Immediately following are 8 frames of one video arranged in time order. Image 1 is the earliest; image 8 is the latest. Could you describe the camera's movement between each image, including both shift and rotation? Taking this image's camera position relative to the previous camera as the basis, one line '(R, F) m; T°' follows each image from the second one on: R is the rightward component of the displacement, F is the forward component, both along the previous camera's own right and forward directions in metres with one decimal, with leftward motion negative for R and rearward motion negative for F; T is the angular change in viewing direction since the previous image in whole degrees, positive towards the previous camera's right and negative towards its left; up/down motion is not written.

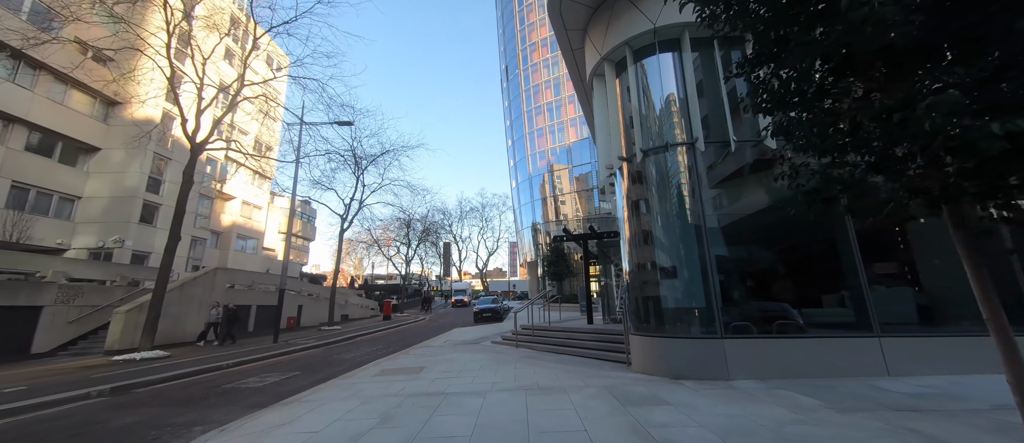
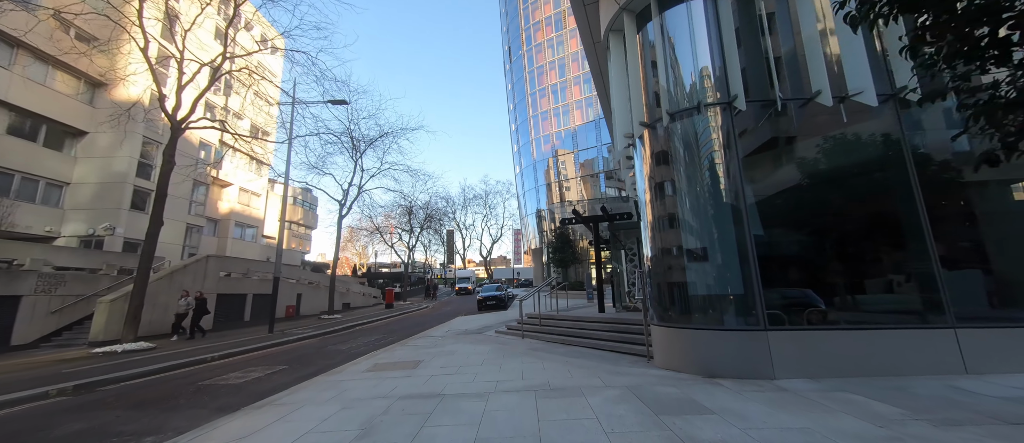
(0.0, +0.9) m; -1°
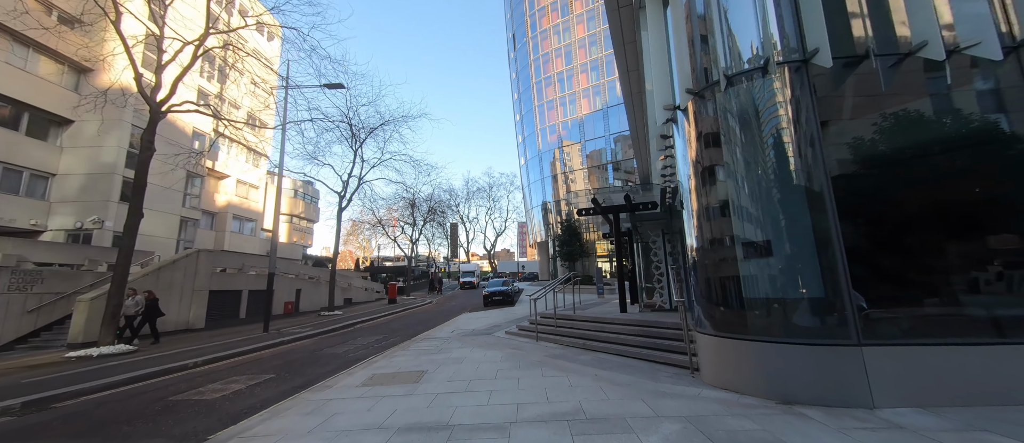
(-0.3, +1.0) m; -1°
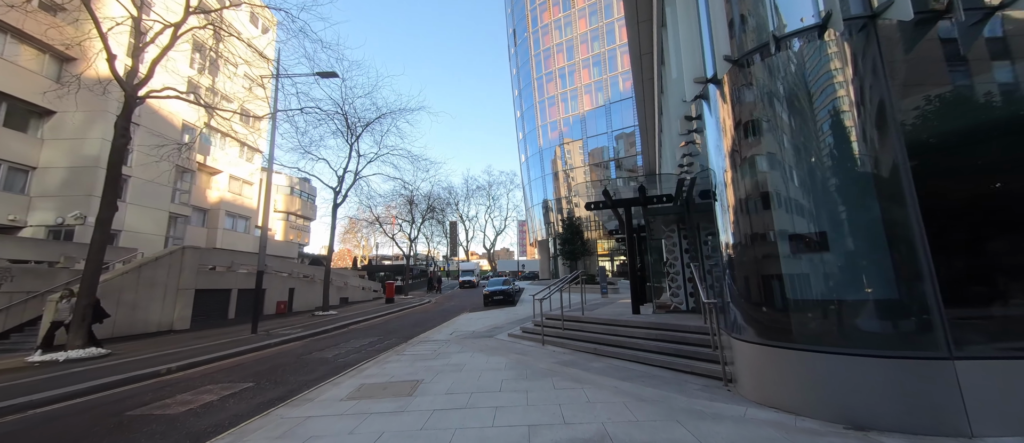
(-0.1, +0.7) m; 0°
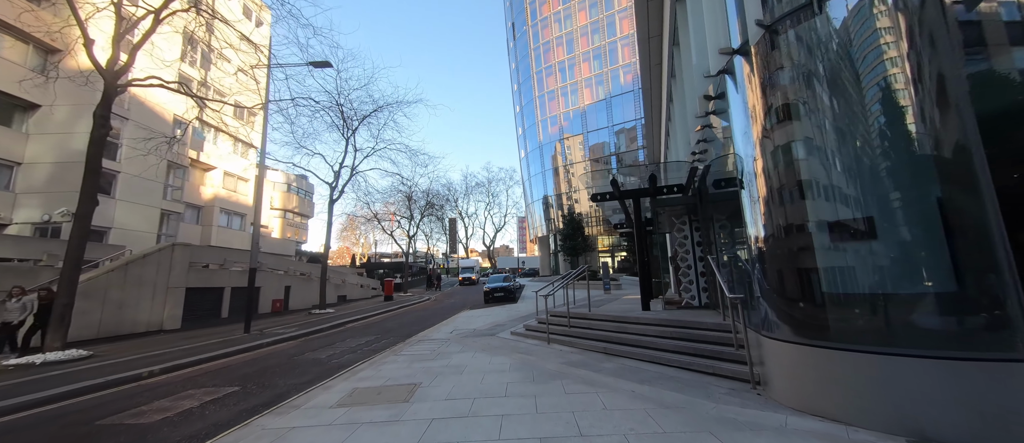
(-0.1, +0.5) m; 0°
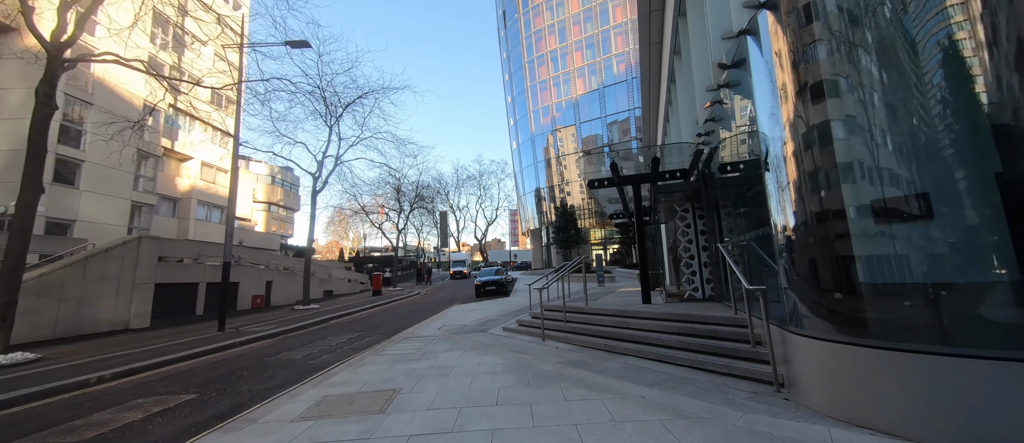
(0.0, +0.6) m; +1°
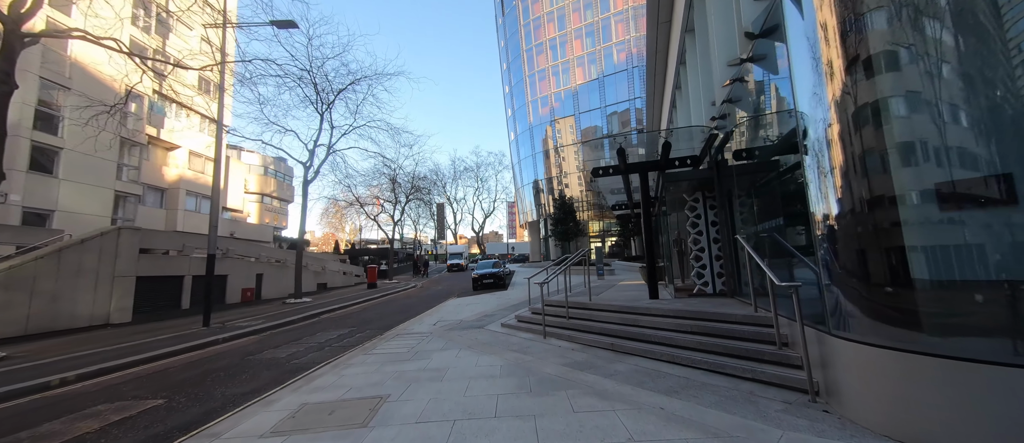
(0.0, +0.5) m; 0°
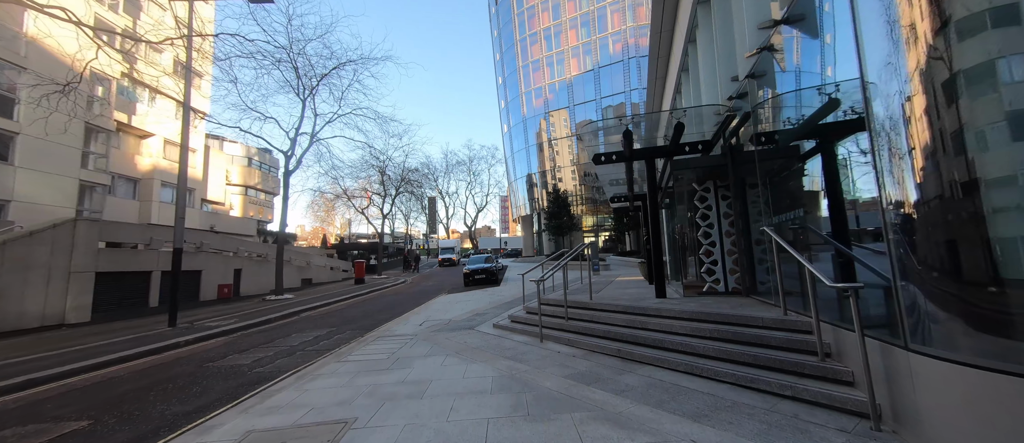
(0.0, +0.7) m; +1°
